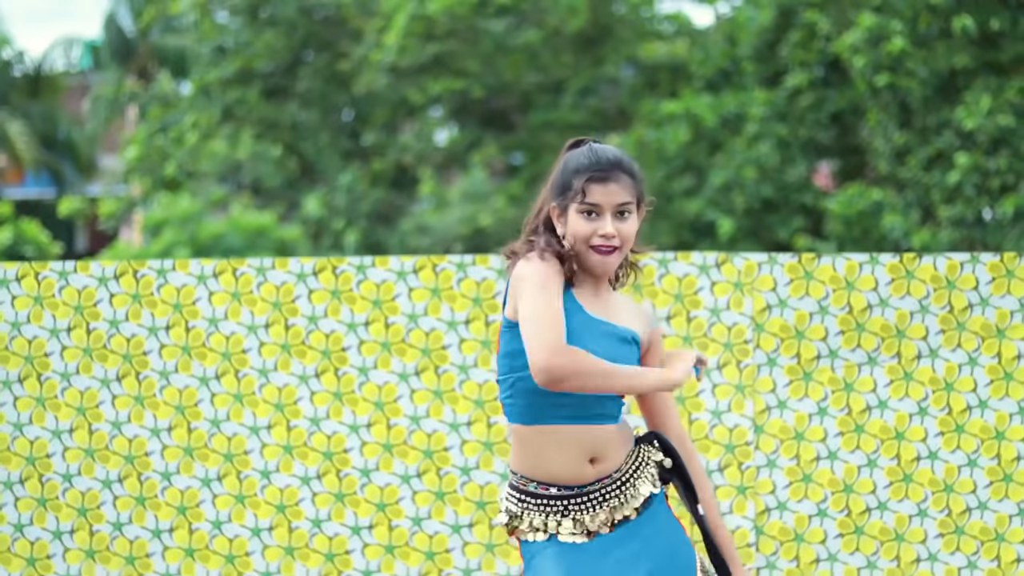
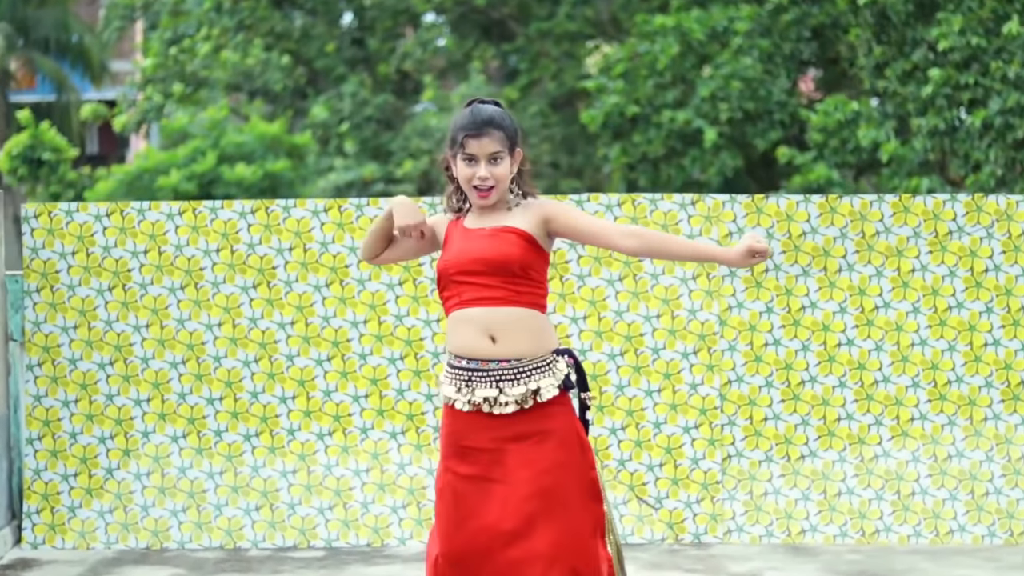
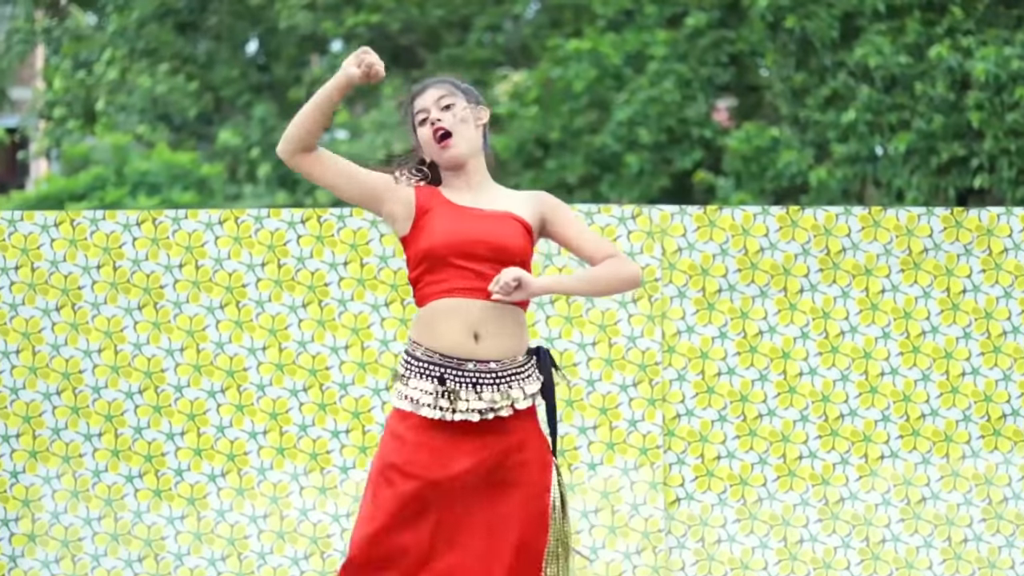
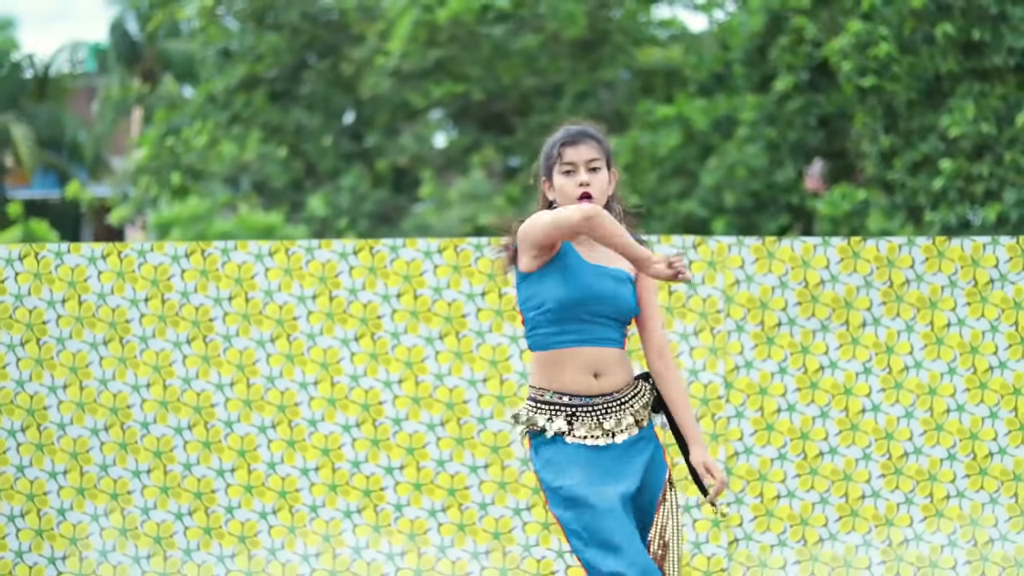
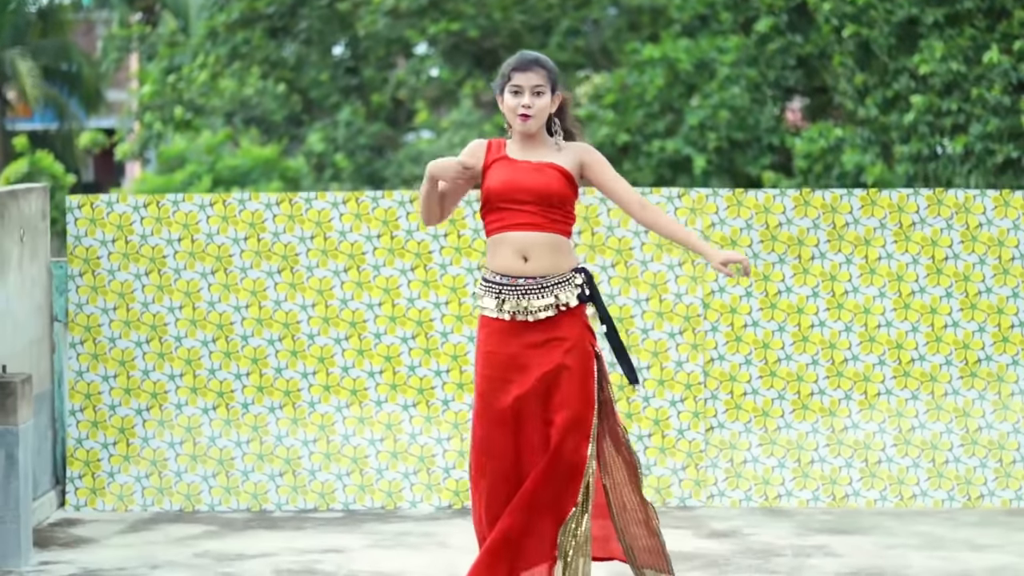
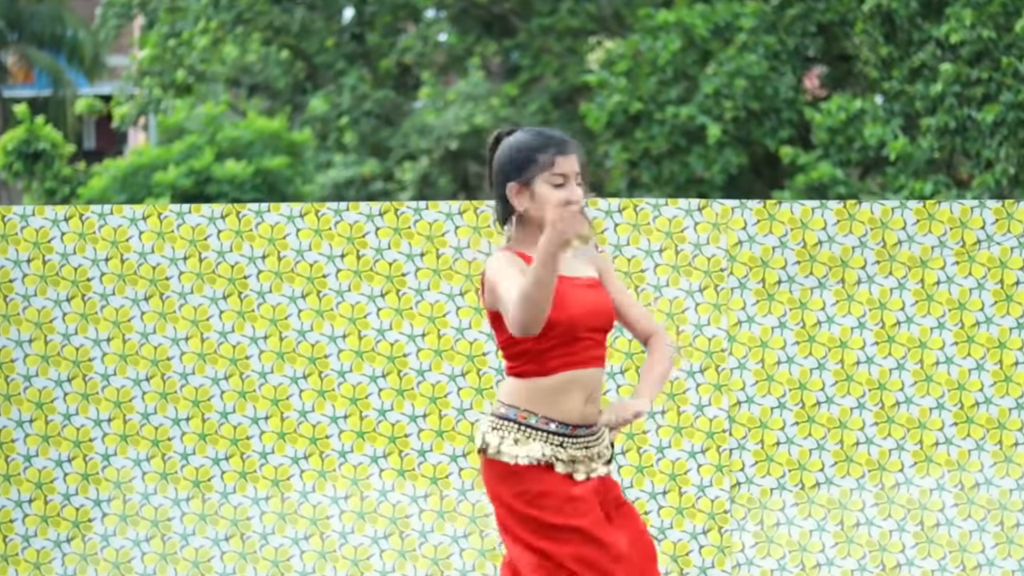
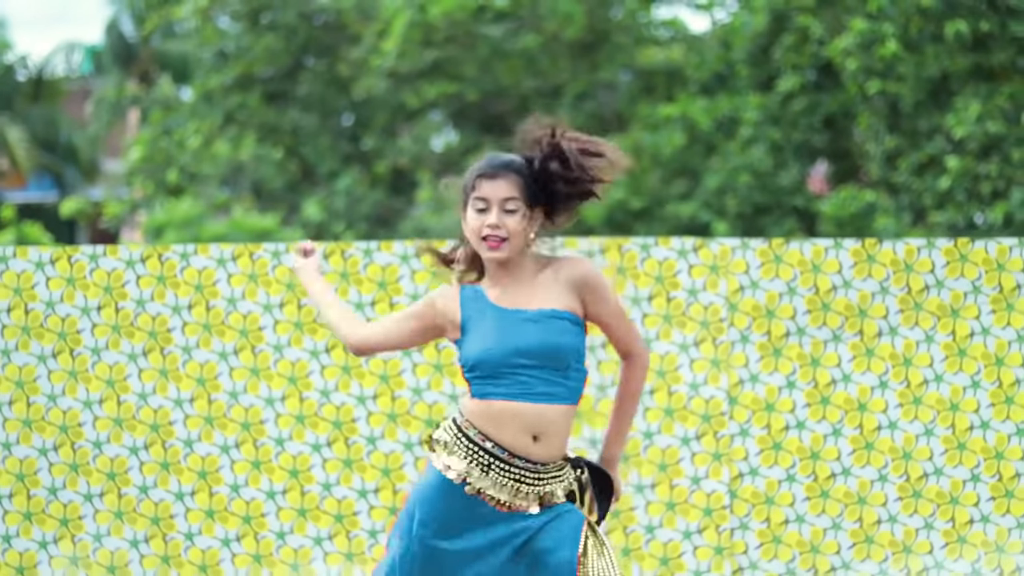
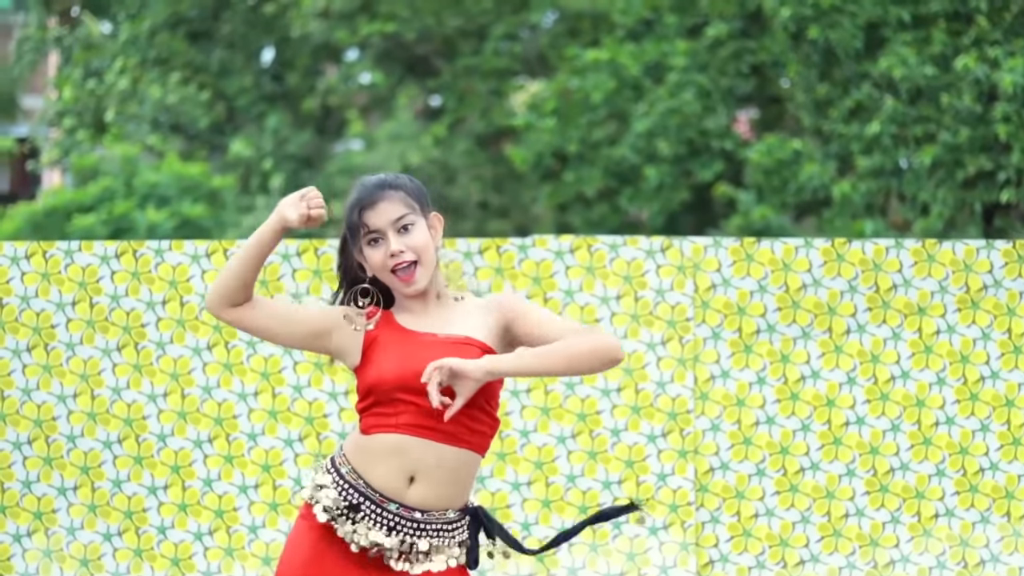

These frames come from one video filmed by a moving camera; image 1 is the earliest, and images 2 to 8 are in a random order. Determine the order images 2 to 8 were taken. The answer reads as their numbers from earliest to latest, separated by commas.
7, 4, 5, 2, 6, 3, 8
